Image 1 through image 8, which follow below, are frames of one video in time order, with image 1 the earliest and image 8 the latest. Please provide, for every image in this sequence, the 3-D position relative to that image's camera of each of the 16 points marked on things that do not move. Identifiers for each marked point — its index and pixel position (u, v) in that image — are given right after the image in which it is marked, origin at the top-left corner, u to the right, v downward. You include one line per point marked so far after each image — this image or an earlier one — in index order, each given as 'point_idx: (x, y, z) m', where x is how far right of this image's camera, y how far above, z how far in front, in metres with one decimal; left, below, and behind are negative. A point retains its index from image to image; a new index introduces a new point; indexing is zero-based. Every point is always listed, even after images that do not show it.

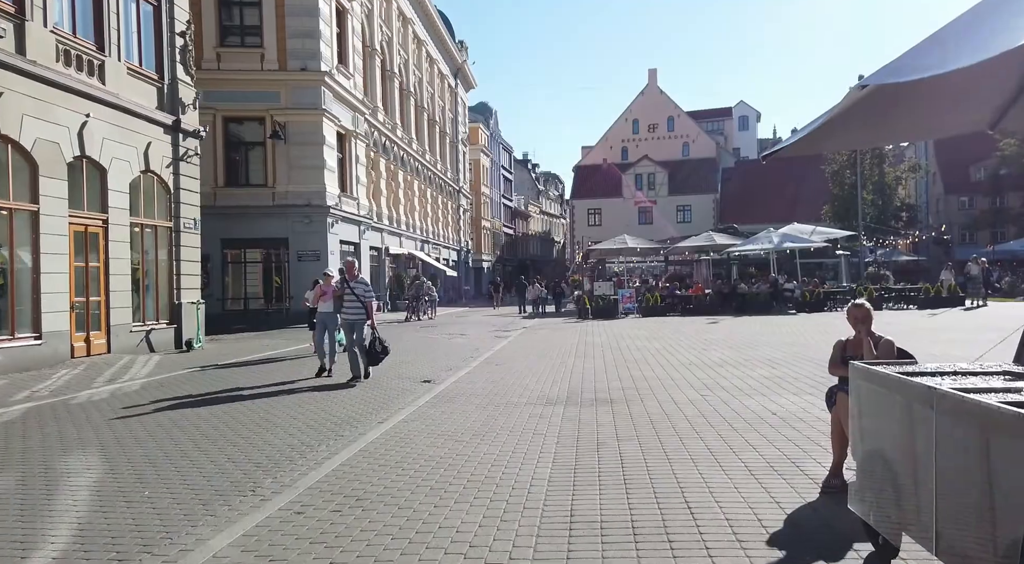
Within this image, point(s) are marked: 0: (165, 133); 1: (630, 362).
0: (-7.7, +3.3, +18.1) m
1: (+1.9, -1.3, +13.3) m
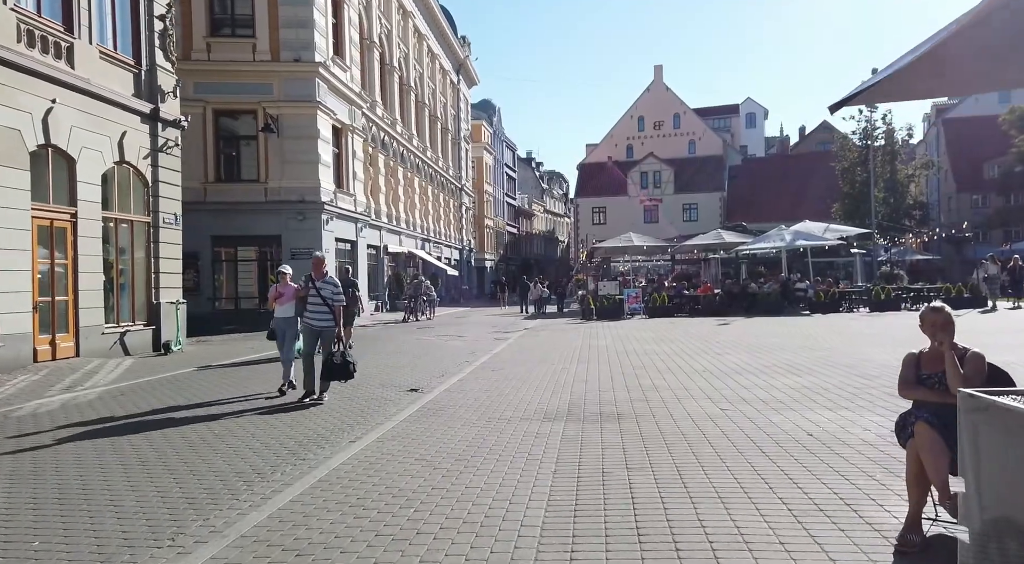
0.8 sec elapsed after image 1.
0: (-7.7, +3.3, +17.0) m
1: (+1.9, -1.3, +12.2) m
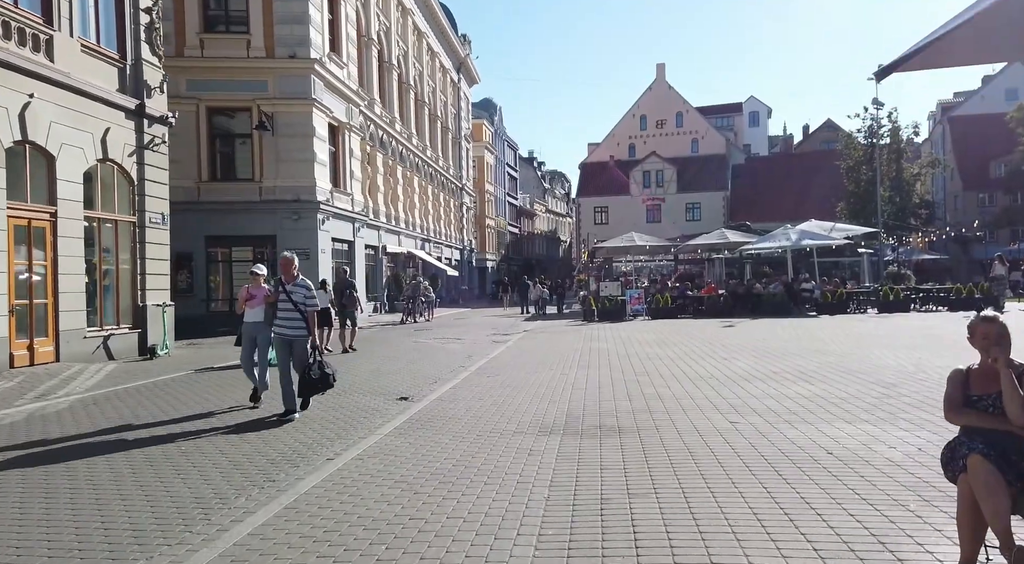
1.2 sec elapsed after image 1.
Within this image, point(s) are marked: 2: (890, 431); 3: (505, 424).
0: (-7.8, +3.3, +16.5) m
1: (+1.8, -1.3, +11.6) m
2: (+3.1, -1.2, +6.7) m
3: (-0.1, -1.4, +7.9) m
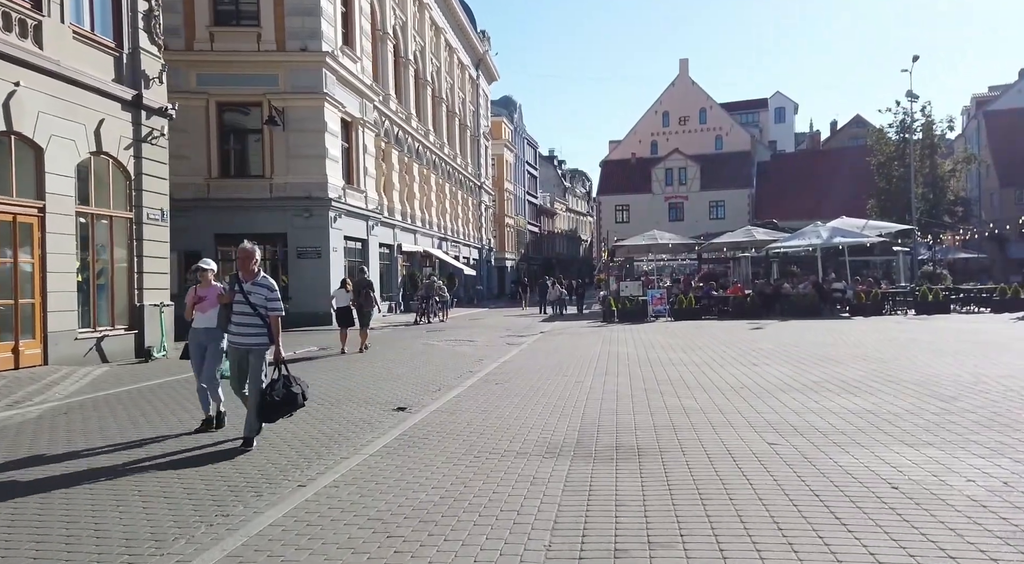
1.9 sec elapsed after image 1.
0: (-7.5, +3.3, +15.7) m
1: (+2.0, -1.3, +10.6) m
2: (+3.1, -1.2, +5.7) m
3: (0.0, -1.4, +7.0) m
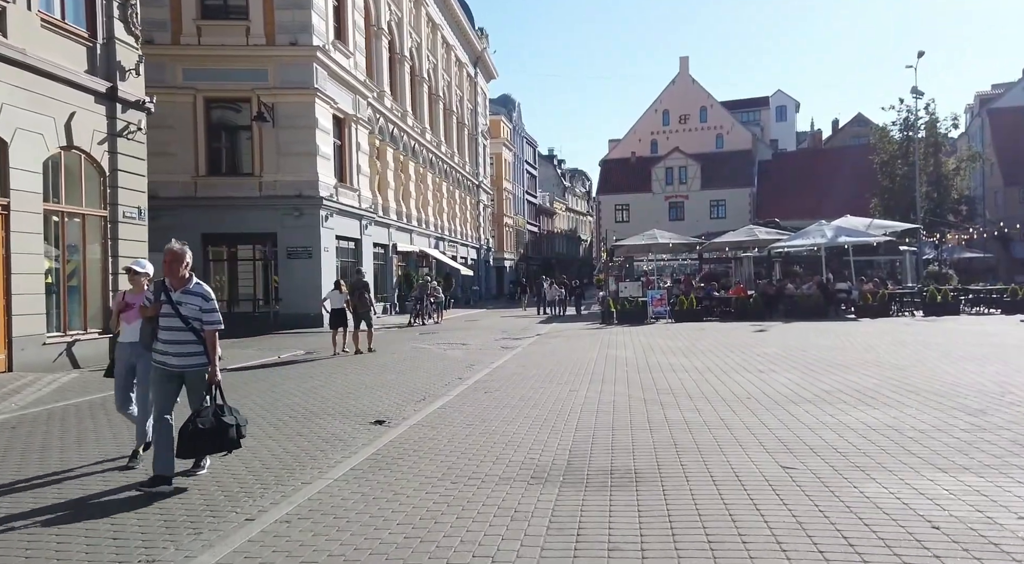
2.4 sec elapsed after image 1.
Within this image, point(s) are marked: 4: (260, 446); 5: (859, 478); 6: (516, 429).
0: (-7.6, +3.3, +15.0) m
1: (+1.8, -1.3, +9.9) m
2: (+3.0, -1.2, +4.9) m
3: (-0.2, -1.4, +6.3) m
4: (-2.3, -1.5, +7.3) m
5: (+2.3, -1.3, +5.4) m
6: (0.0, -1.4, +7.9) m
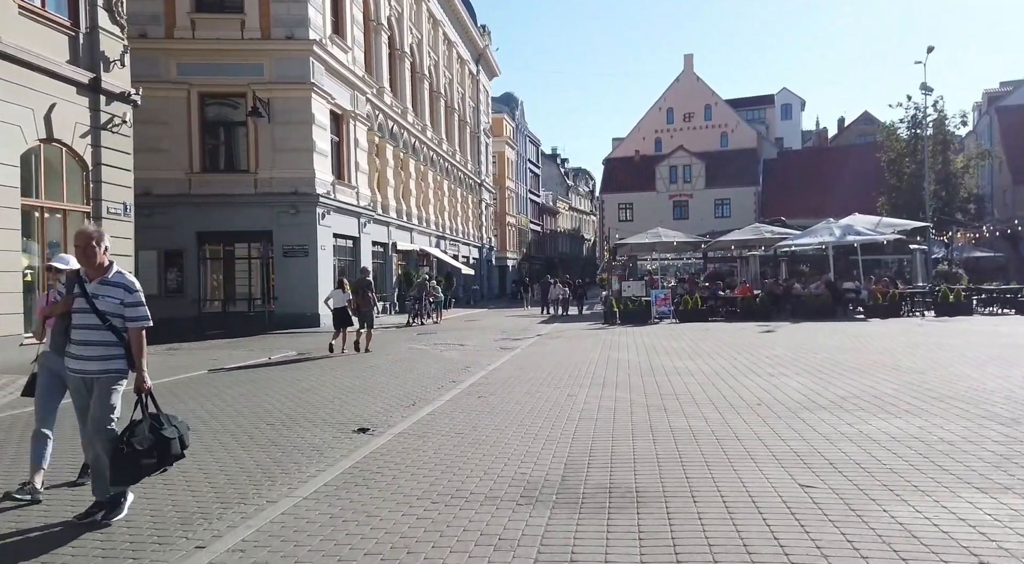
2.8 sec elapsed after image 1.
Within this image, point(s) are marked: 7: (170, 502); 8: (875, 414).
0: (-7.7, +3.3, +14.4) m
1: (+1.8, -1.3, +9.3) m
2: (+2.9, -1.2, +4.3) m
3: (-0.2, -1.4, +5.7) m
4: (-2.3, -1.4, +6.7) m
5: (+2.2, -1.3, +4.8) m
6: (0.0, -1.4, +7.3) m
7: (-2.3, -1.4, +5.4) m
8: (+3.4, -1.2, +7.7) m
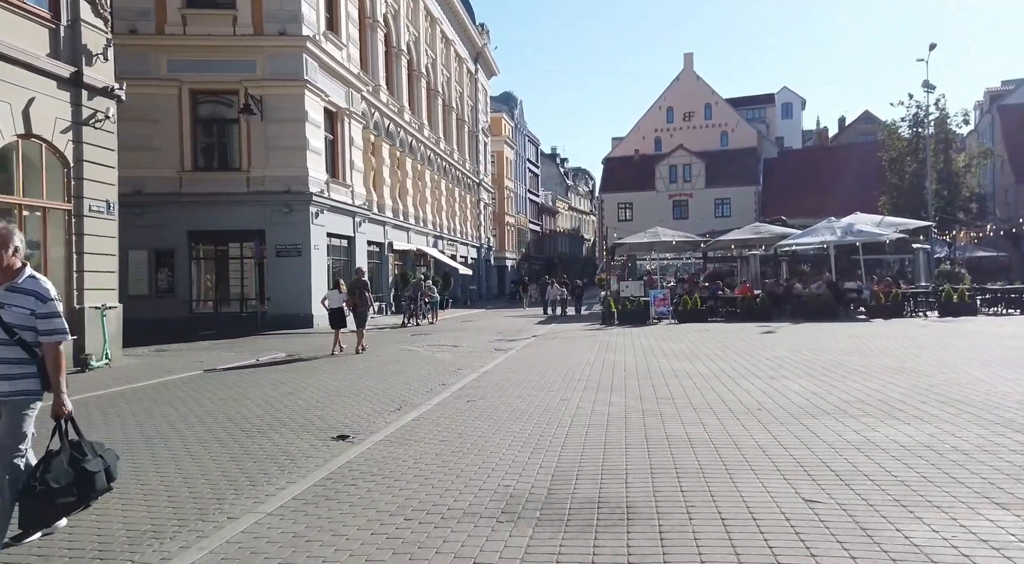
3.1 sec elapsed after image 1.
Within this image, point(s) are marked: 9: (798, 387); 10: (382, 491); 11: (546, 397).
0: (-7.8, +3.3, +14.0) m
1: (+1.7, -1.3, +8.9) m
2: (+2.8, -1.2, +3.9) m
3: (-0.4, -1.4, +5.3) m
4: (-2.4, -1.4, +6.3) m
5: (+2.1, -1.3, +4.4) m
6: (-0.2, -1.4, +6.9) m
7: (-2.4, -1.4, +5.0) m
8: (+3.3, -1.2, +7.3) m
9: (+3.3, -1.2, +9.6) m
10: (-0.9, -1.4, +5.6) m
11: (+0.4, -1.4, +9.9) m
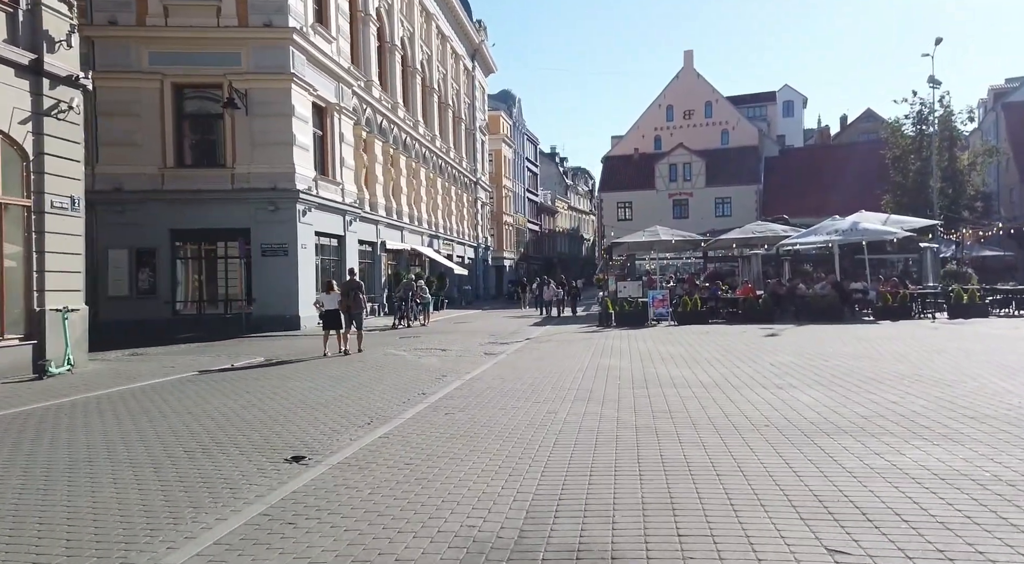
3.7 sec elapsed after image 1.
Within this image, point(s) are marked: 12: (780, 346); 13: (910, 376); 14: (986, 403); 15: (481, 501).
0: (-8.0, +3.3, +13.2) m
1: (+1.5, -1.3, +8.0) m
2: (+2.6, -1.2, +3.1) m
3: (-0.6, -1.4, +4.4) m
4: (-2.6, -1.4, +5.5) m
5: (+1.9, -1.3, +3.6) m
6: (-0.4, -1.4, +6.1) m
7: (-2.6, -1.4, +4.2) m
8: (+3.1, -1.2, +6.4) m
9: (+3.1, -1.2, +8.7) m
10: (-1.1, -1.4, +4.7) m
11: (+0.2, -1.4, +9.1) m
12: (+5.3, -1.3, +16.2) m
13: (+5.1, -1.2, +10.3) m
14: (+4.7, -1.2, +8.1) m
15: (-0.2, -1.4, +5.2) m
